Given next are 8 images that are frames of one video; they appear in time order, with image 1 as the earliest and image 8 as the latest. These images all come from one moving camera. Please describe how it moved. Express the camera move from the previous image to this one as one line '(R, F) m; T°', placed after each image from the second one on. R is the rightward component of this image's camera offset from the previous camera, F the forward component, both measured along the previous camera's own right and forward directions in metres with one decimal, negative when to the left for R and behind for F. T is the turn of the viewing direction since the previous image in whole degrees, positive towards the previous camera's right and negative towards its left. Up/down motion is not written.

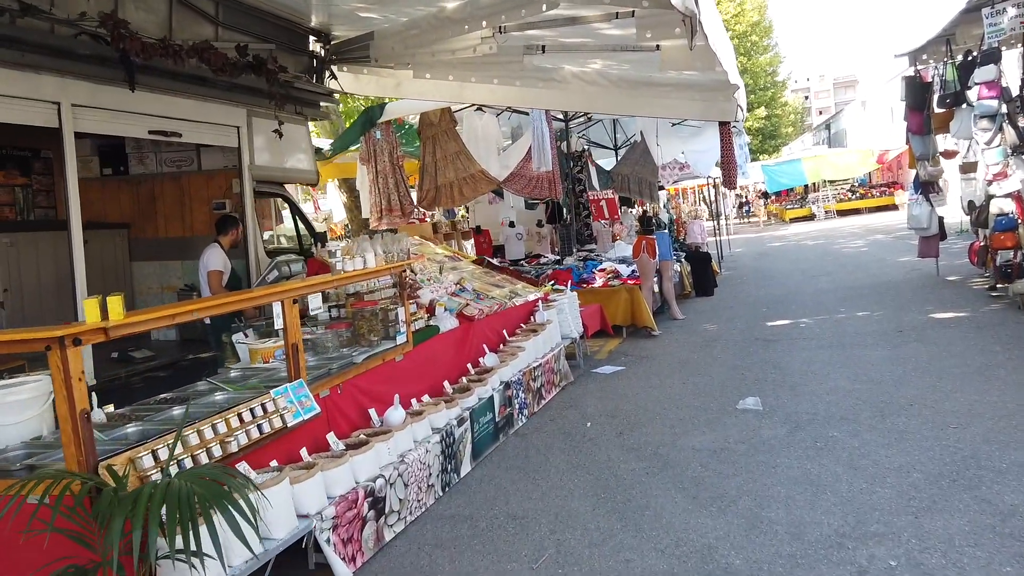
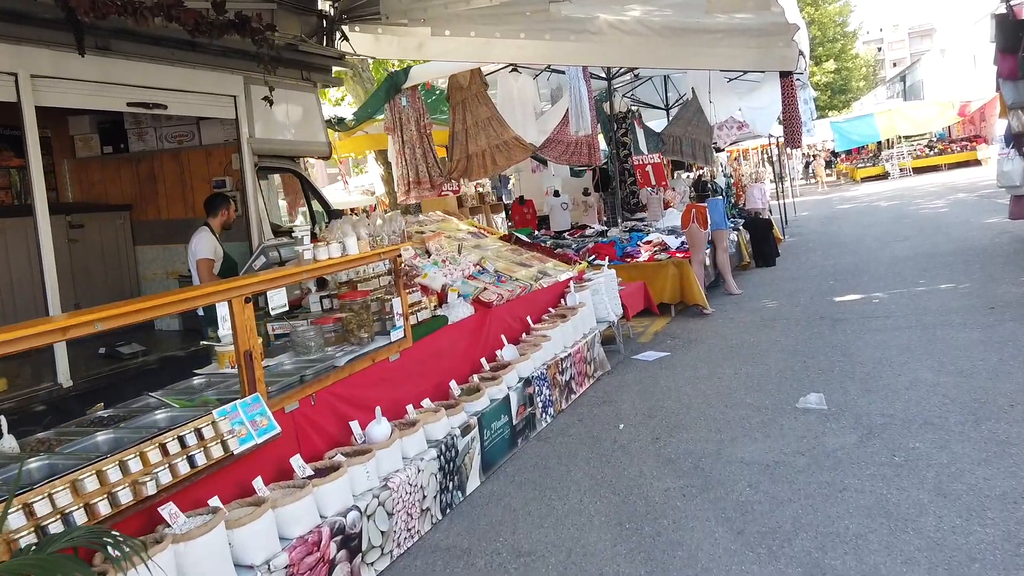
(+0.2, +0.7) m; -5°
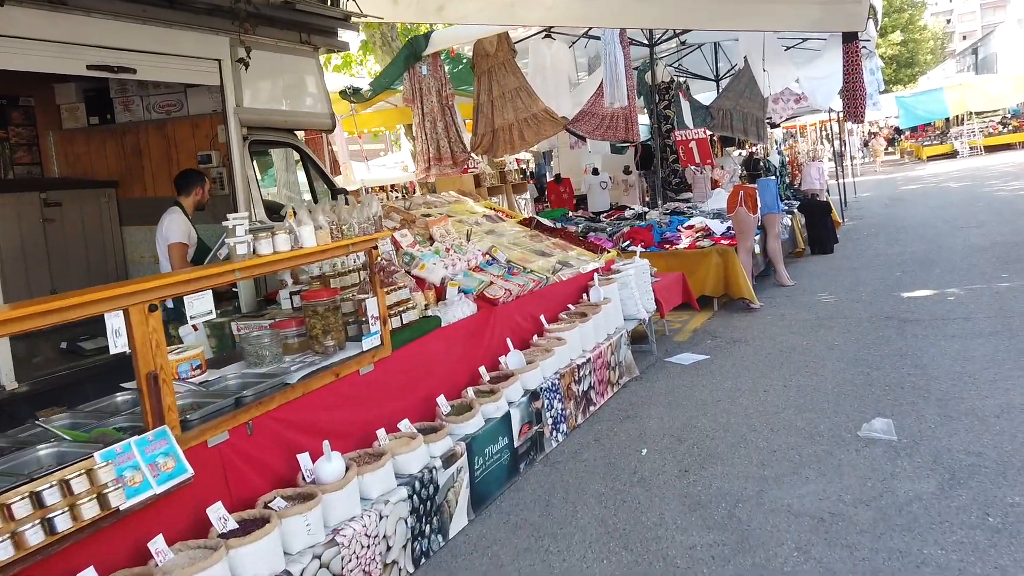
(+0.2, +0.7) m; -4°
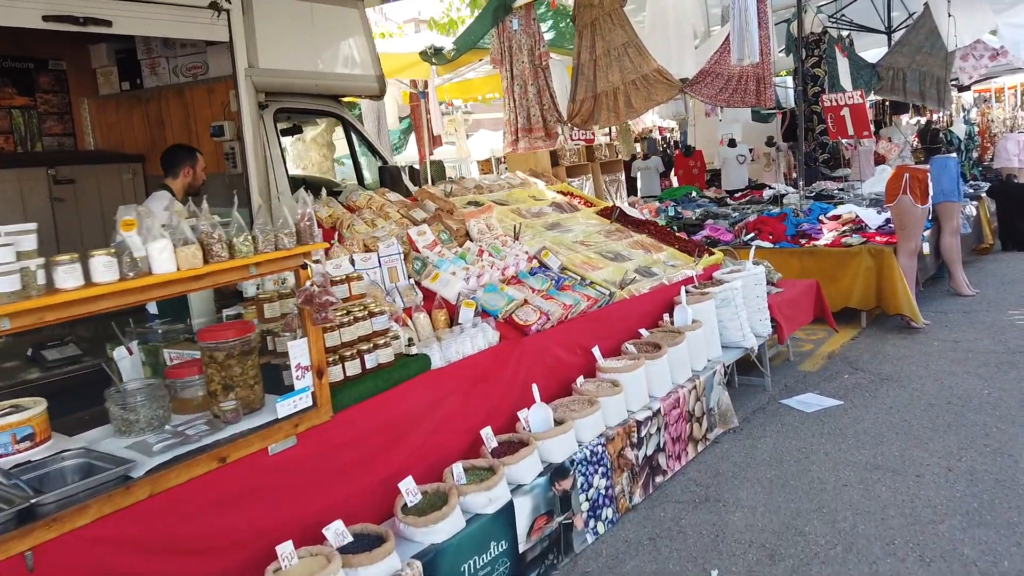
(+0.4, +1.2) m; -11°
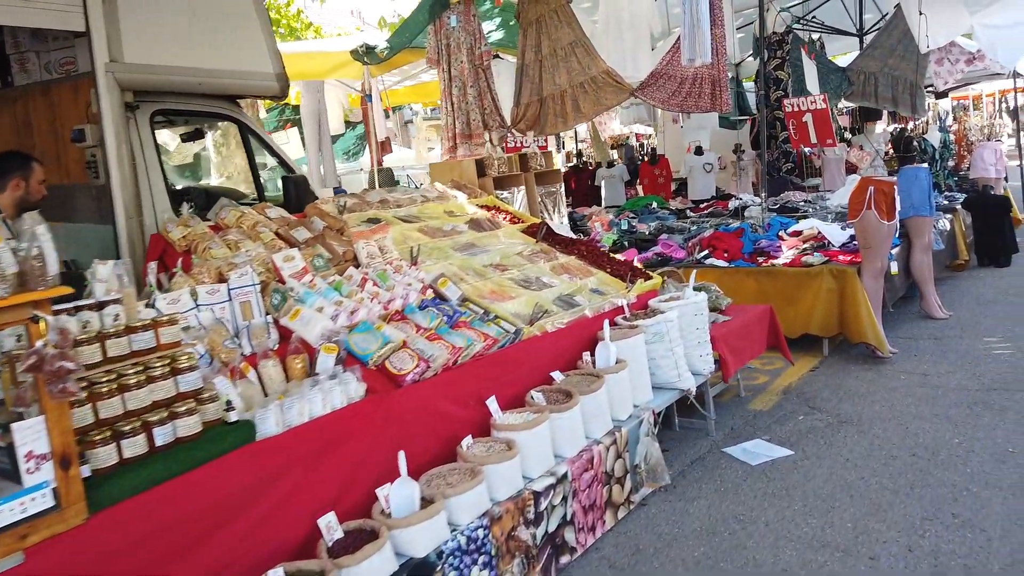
(+0.4, +0.5) m; +1°
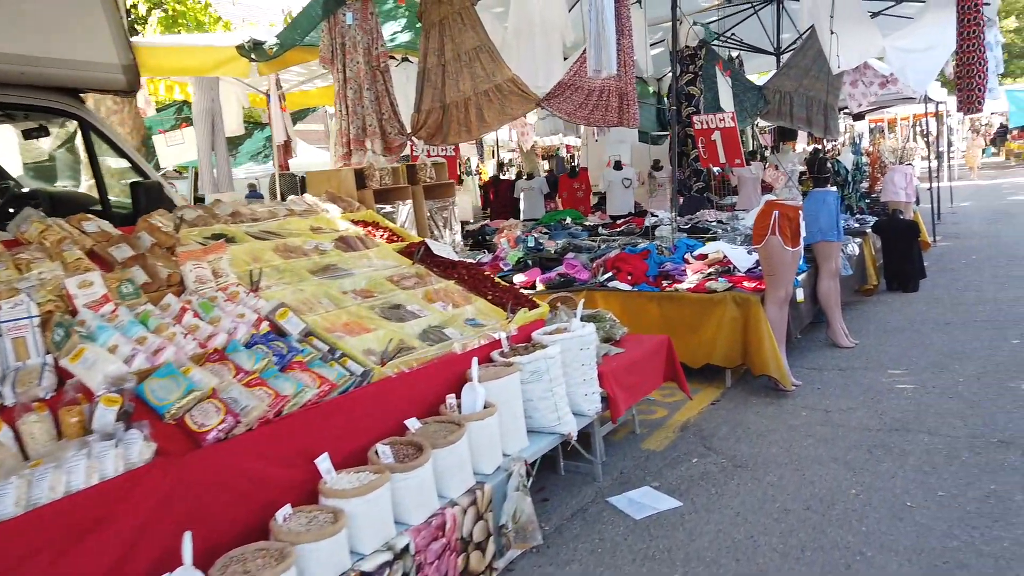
(+0.3, +0.4) m; +5°
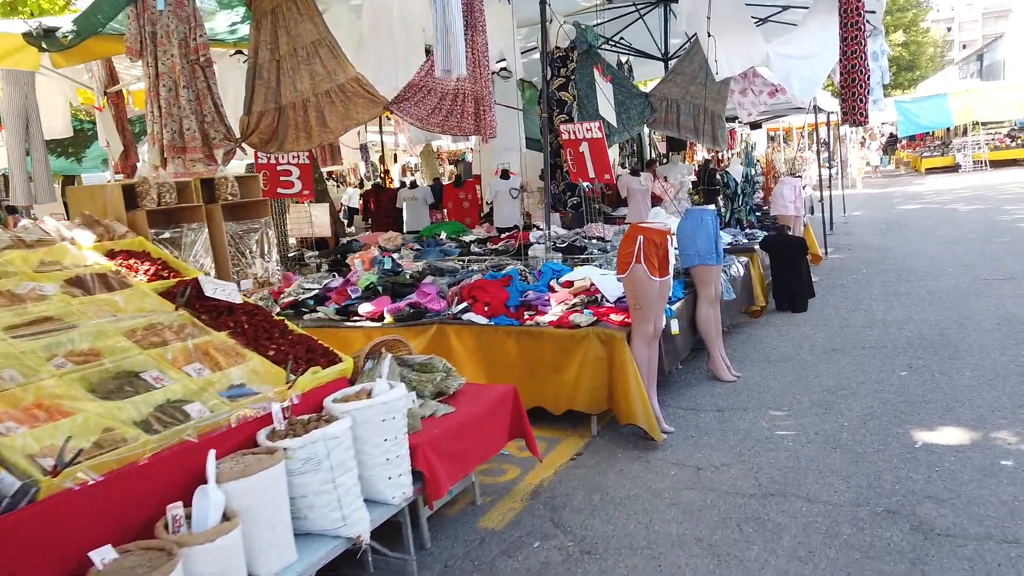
(+0.5, +0.7) m; +6°
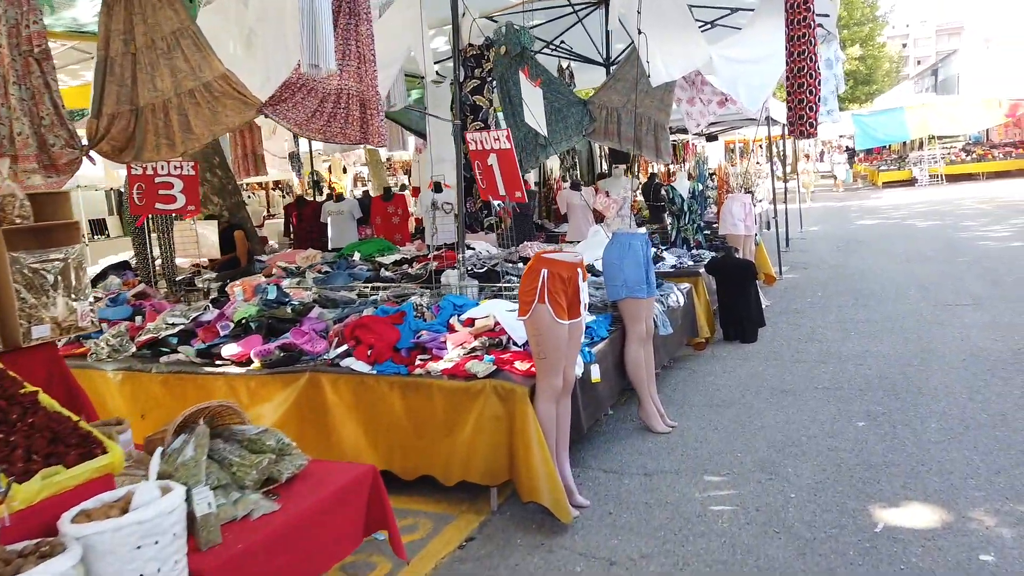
(+0.4, +0.7) m; +3°
